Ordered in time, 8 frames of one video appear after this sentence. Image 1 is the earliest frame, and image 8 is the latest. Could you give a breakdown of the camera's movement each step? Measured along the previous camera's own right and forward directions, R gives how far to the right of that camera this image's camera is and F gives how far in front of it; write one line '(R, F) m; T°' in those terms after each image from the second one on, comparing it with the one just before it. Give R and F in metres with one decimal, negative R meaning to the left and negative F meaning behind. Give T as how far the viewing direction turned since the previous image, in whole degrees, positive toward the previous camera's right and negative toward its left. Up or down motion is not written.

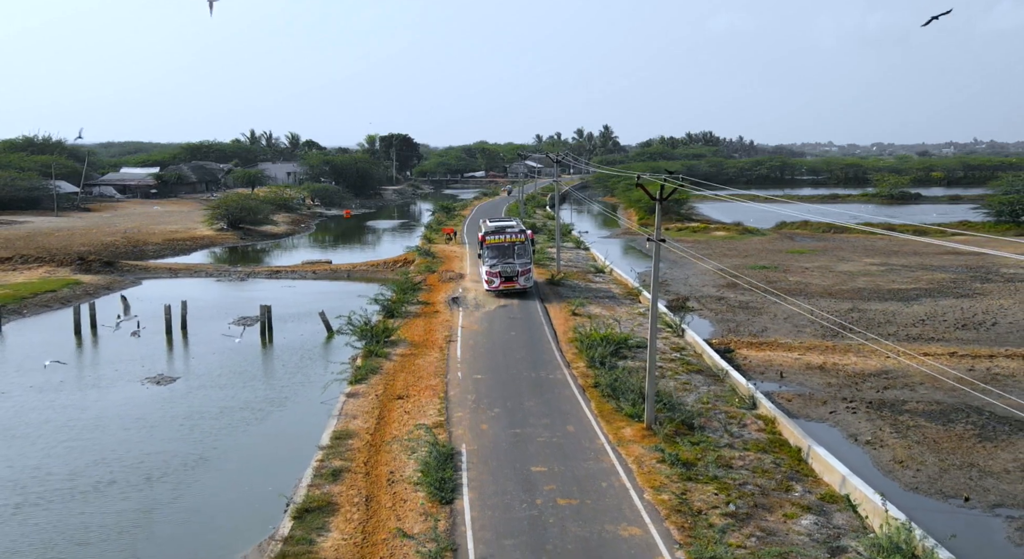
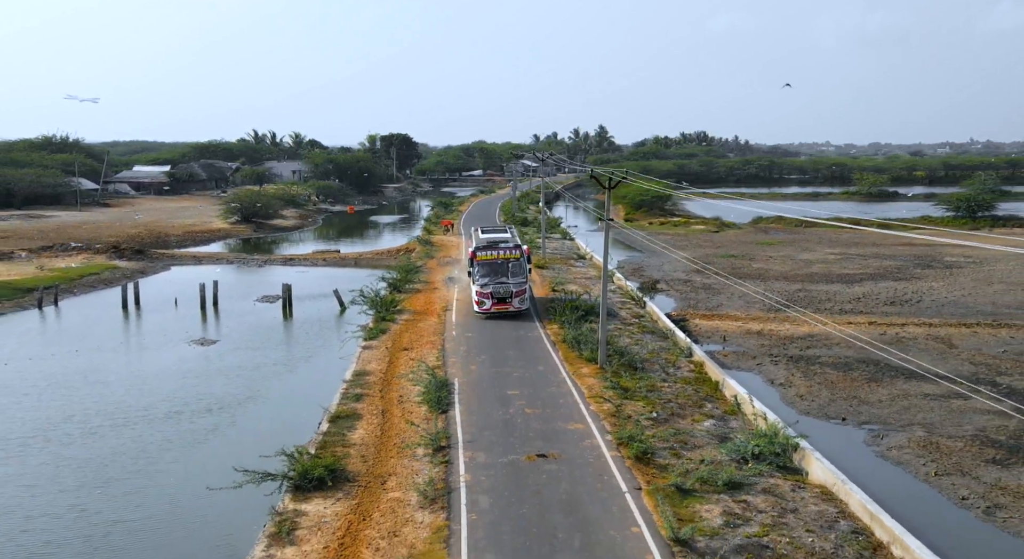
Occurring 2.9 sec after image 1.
(+0.4, -5.4) m; 0°
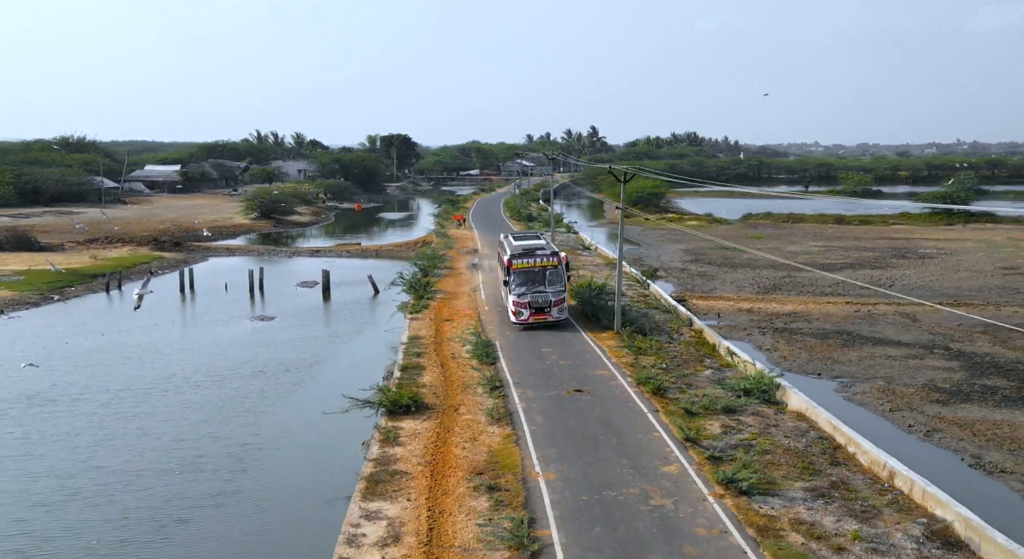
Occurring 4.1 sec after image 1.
(-1.2, -4.7) m; +1°
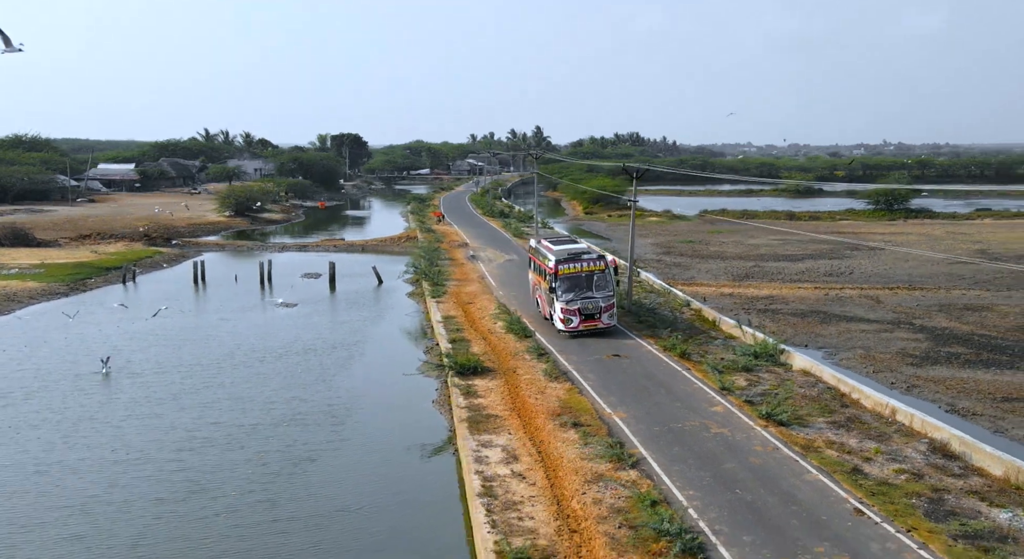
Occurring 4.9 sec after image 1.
(-2.8, -3.4) m; +4°
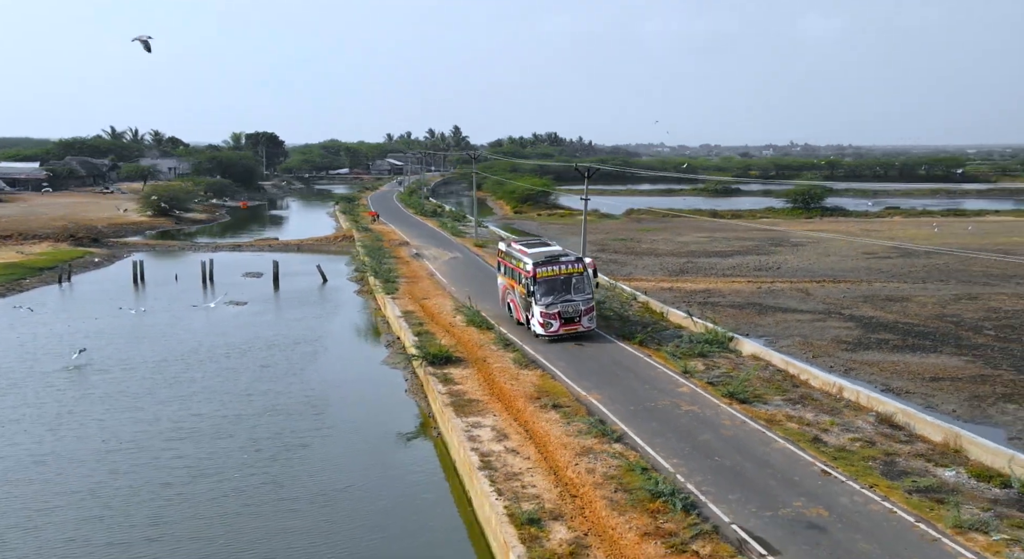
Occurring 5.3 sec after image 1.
(-1.4, -1.3) m; +5°
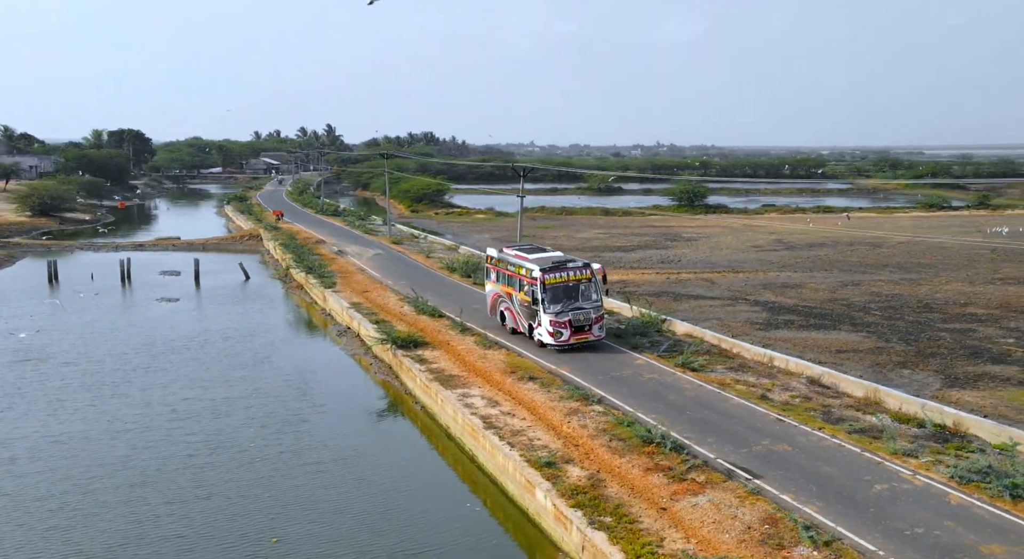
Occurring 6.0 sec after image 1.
(-2.5, -2.5) m; +7°
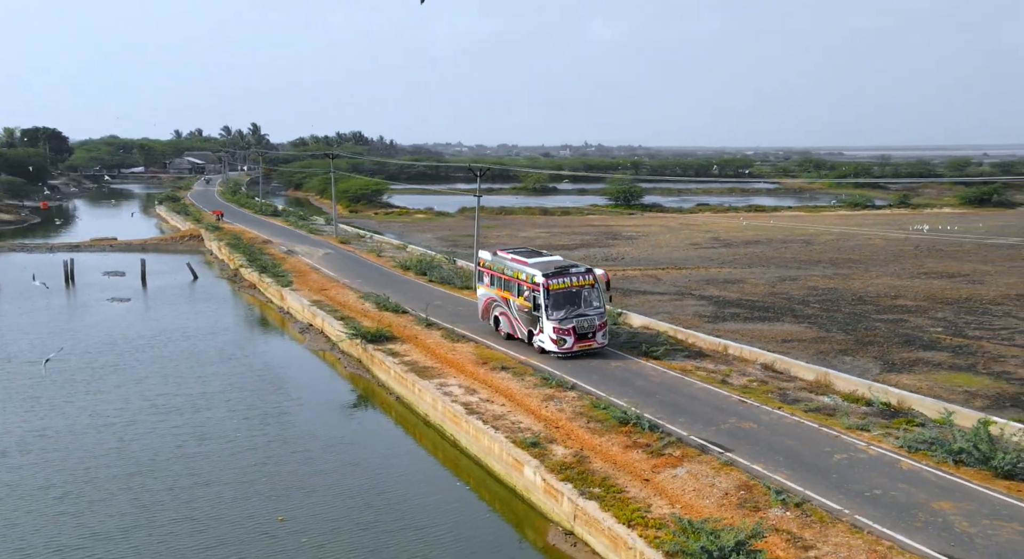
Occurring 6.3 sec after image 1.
(-1.1, -1.2) m; +4°
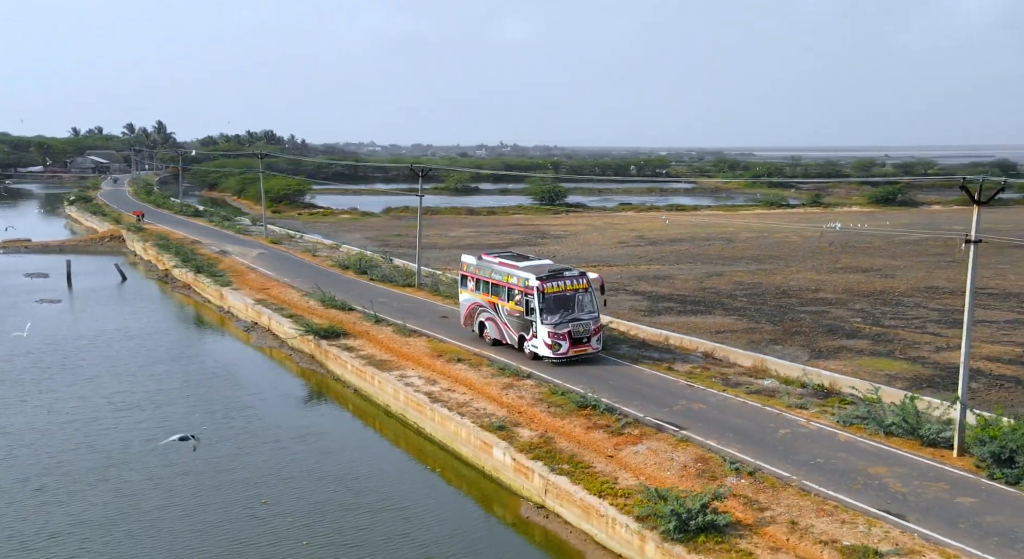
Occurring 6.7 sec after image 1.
(-1.0, -1.1) m; +5°
